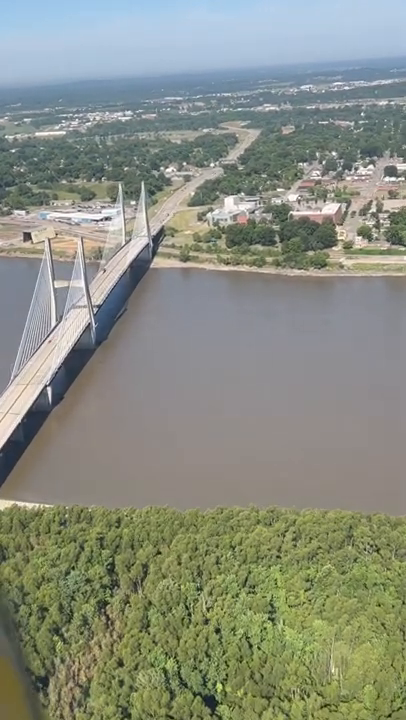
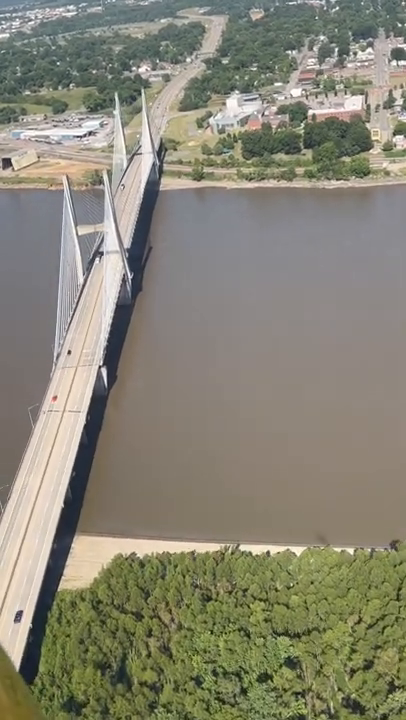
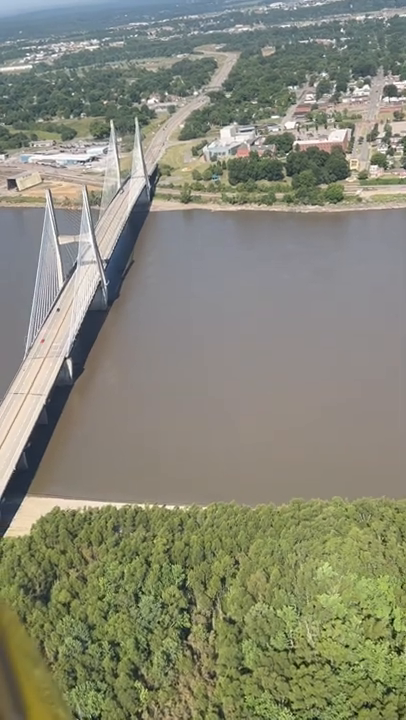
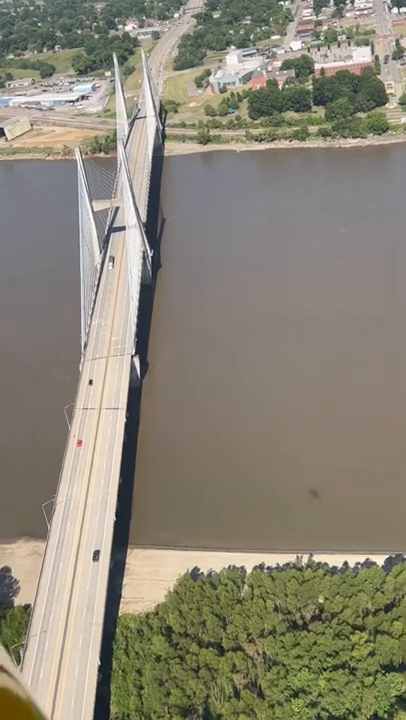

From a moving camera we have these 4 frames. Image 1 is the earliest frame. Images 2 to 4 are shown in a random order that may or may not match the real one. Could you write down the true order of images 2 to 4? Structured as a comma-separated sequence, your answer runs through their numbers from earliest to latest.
3, 2, 4
